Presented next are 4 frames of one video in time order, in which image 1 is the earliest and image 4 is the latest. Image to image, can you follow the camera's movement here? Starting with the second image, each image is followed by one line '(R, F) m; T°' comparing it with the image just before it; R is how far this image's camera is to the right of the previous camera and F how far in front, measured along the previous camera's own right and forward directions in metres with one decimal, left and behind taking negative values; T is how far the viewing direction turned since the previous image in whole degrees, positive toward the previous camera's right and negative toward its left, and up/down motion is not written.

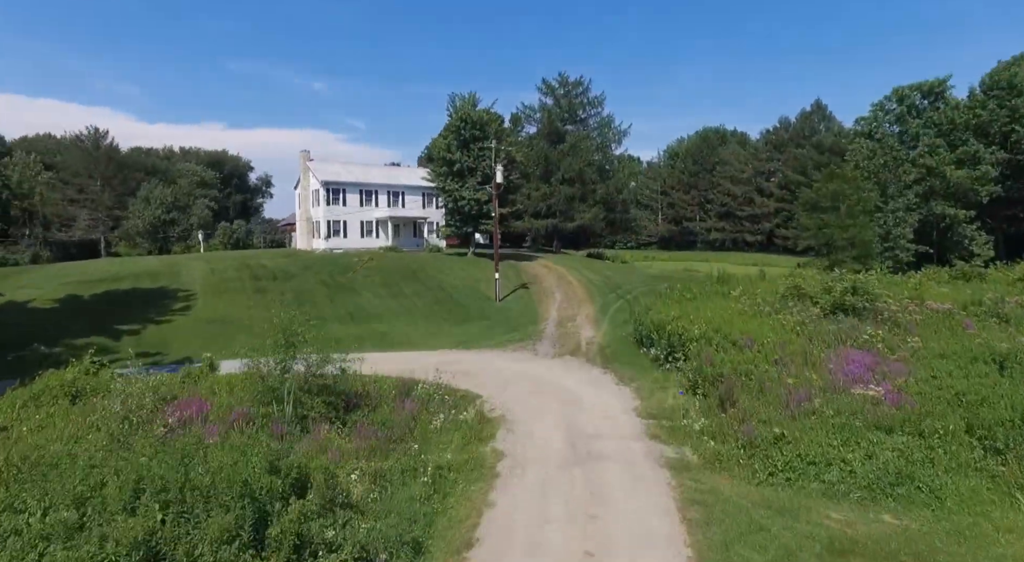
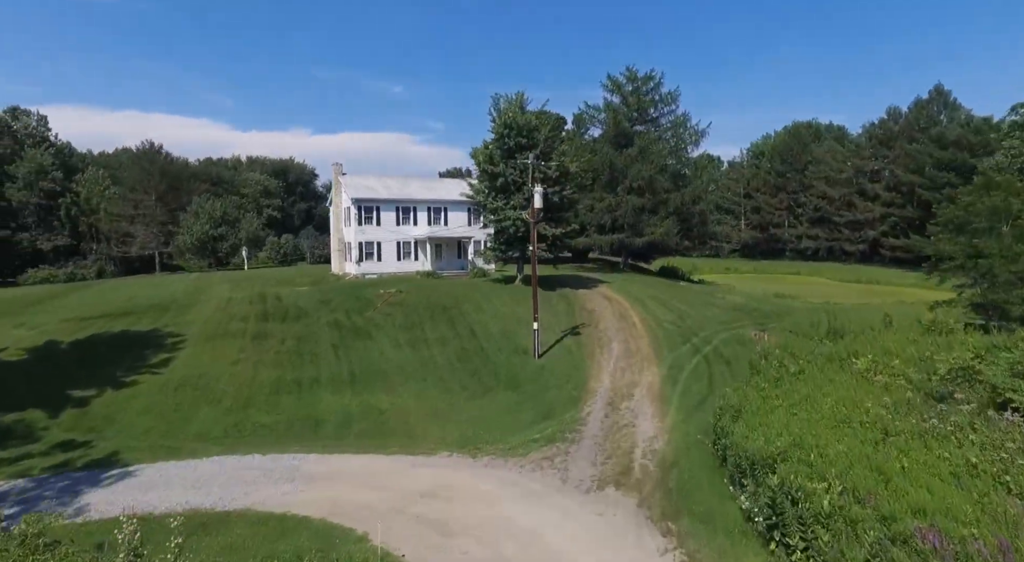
(+1.0, +4.9) m; -7°
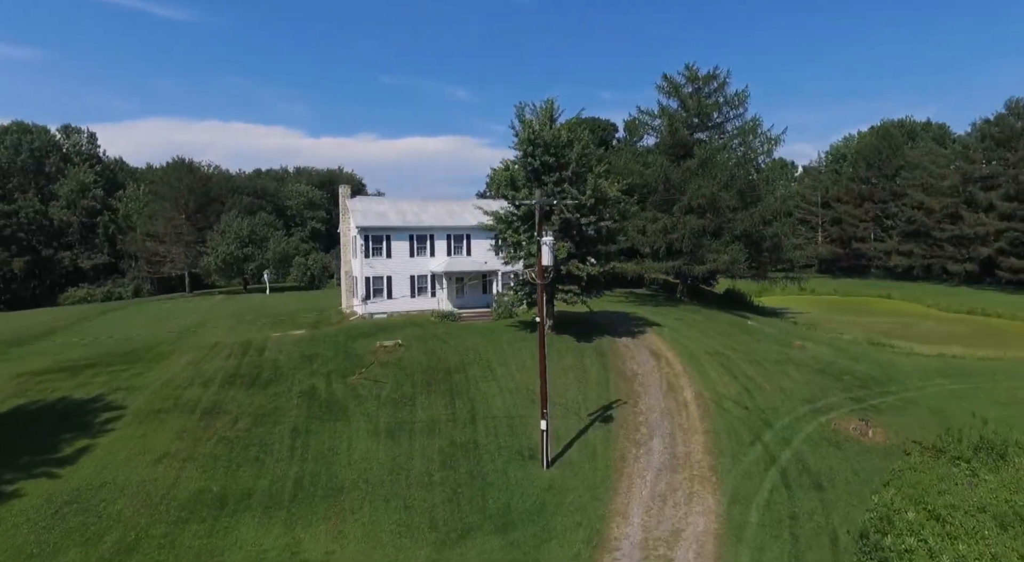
(+1.4, +5.0) m; -6°
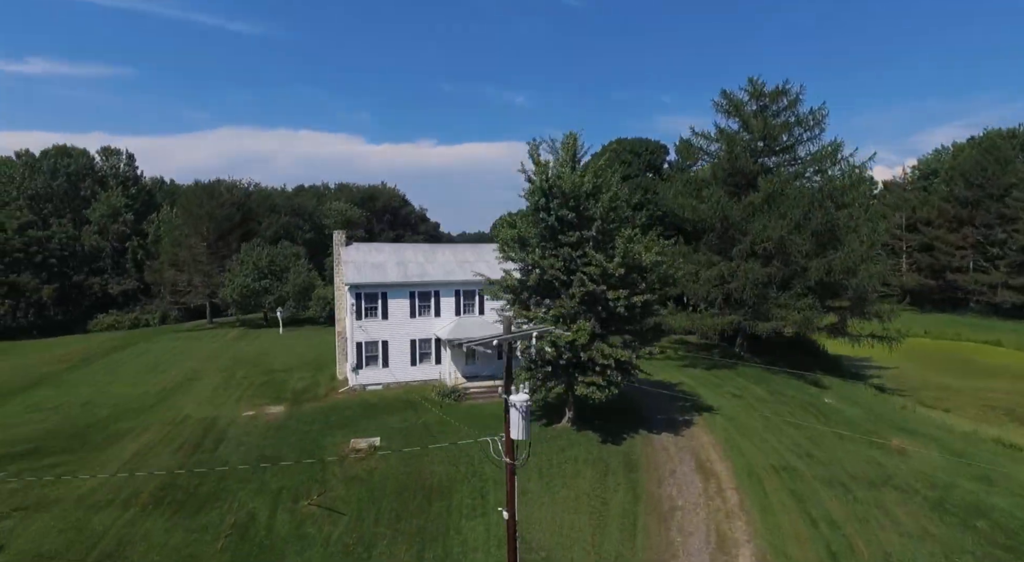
(+1.5, +4.8) m; -6°
